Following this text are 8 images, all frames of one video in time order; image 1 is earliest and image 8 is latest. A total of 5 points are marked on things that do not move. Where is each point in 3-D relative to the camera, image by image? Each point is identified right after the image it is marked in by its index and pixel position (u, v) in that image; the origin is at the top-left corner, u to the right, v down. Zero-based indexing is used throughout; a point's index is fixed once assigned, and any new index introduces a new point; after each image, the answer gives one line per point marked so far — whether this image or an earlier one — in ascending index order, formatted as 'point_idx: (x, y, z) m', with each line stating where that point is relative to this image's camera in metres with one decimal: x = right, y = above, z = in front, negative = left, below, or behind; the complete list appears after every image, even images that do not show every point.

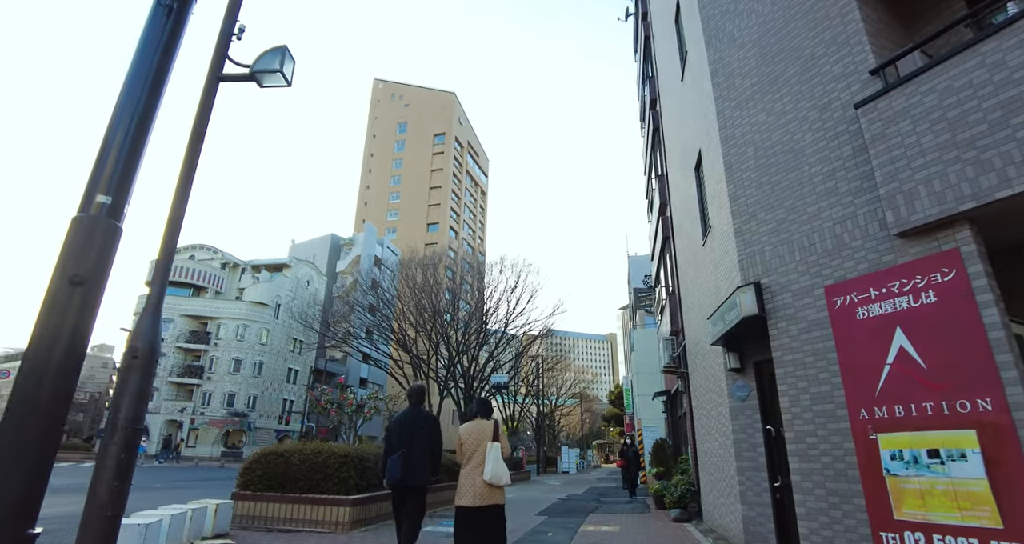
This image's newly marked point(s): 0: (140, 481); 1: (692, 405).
0: (-12.1, -6.7, +16.7) m
1: (+3.4, -2.5, +9.9) m
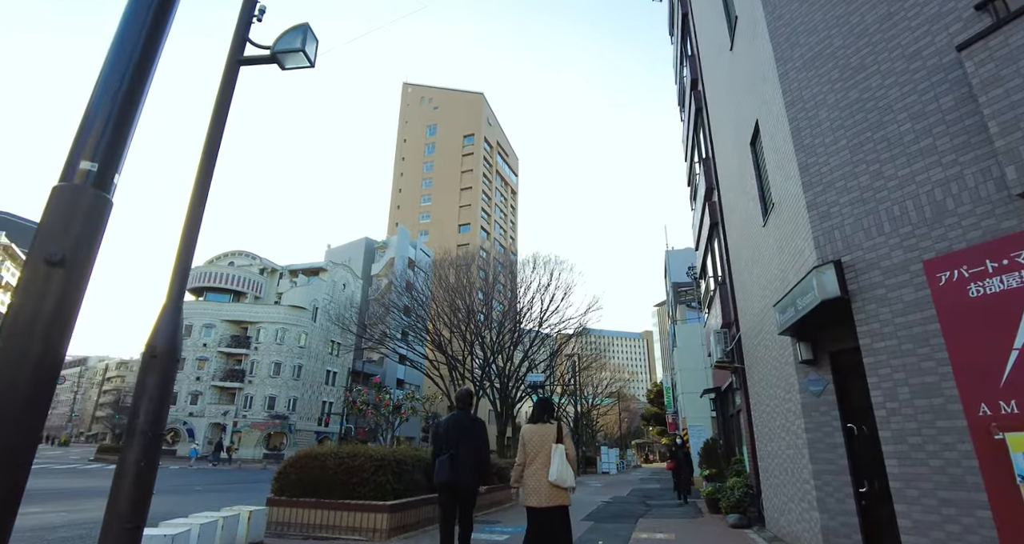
0: (-10.8, -6.9, +17.0) m
1: (+4.2, -2.3, +9.2) m
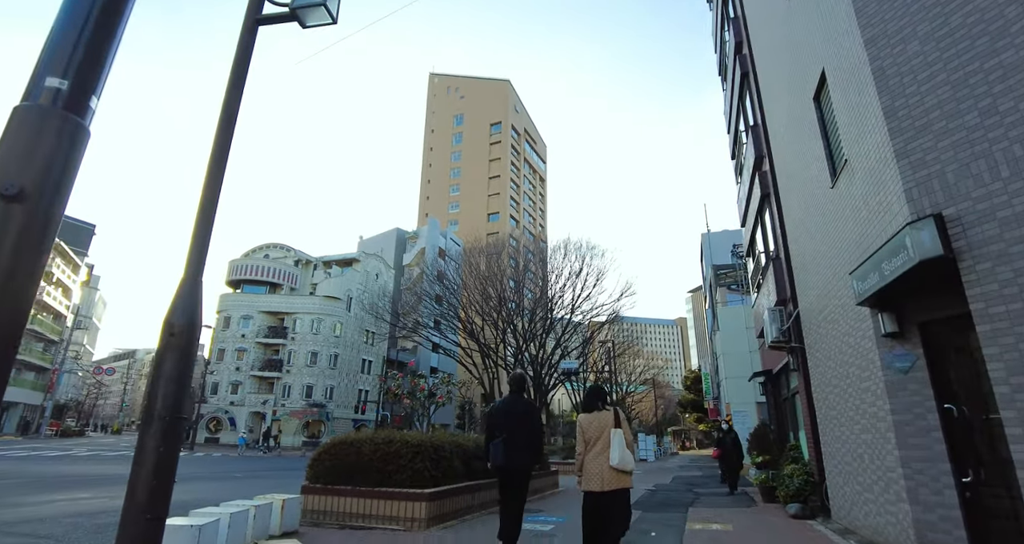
0: (-9.5, -6.6, +17.2) m
1: (+4.8, -1.8, +8.5) m
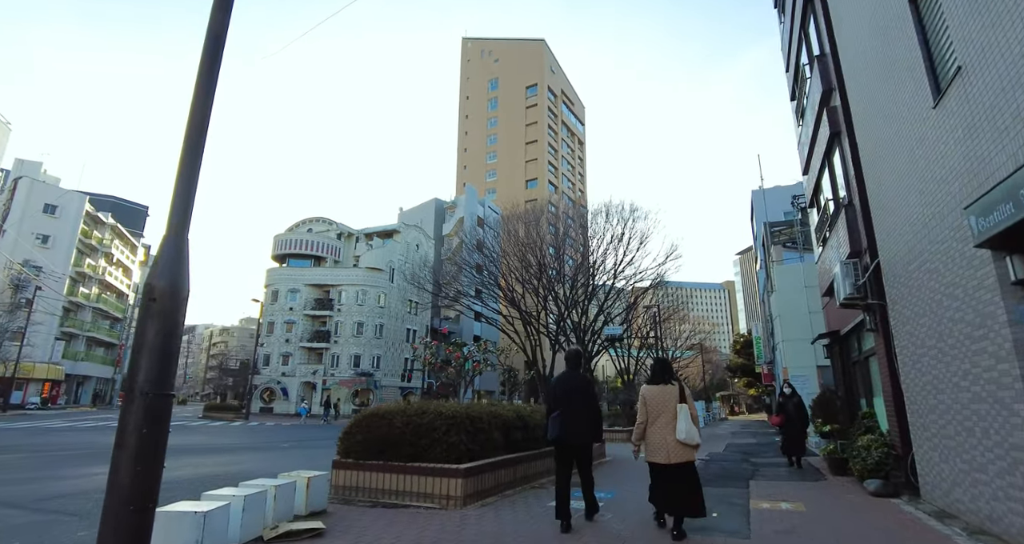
0: (-8.1, -5.7, +17.5) m
1: (+5.4, -1.1, +7.5) m
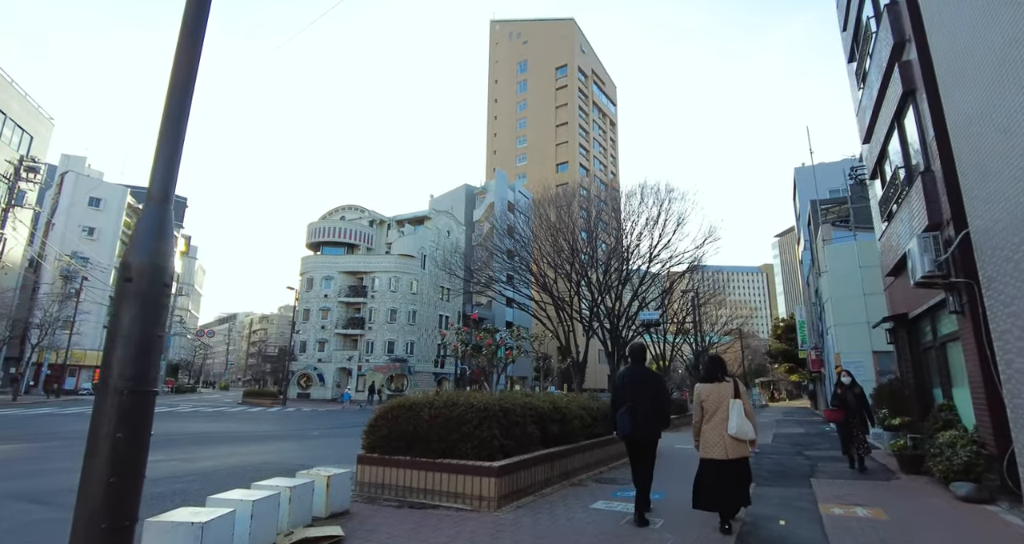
0: (-6.9, -5.2, +17.5) m
1: (+5.9, -0.7, +6.6) m
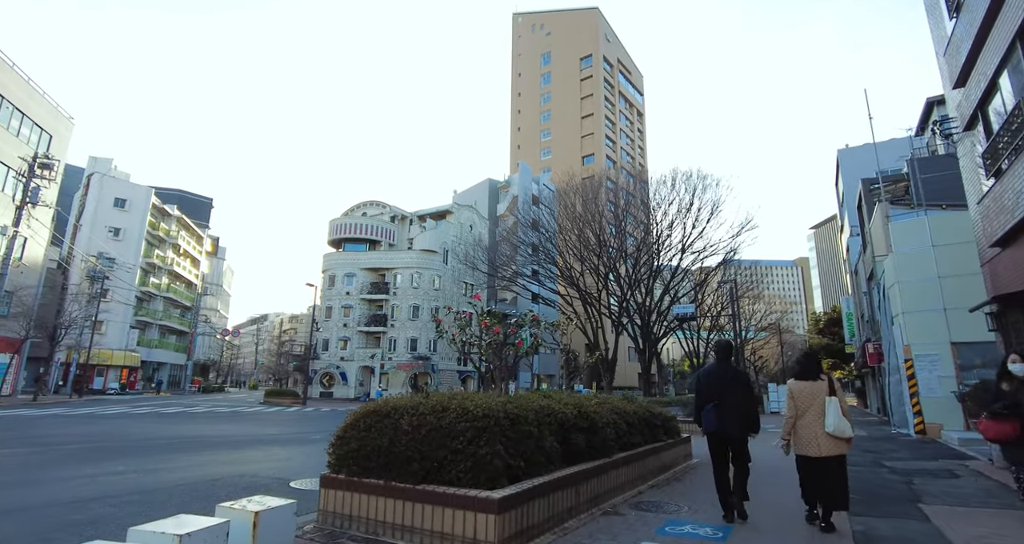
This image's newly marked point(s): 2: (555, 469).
0: (-6.2, -4.9, +16.3) m
1: (+6.0, -0.3, +4.7) m
2: (+0.4, -1.8, +4.9) m
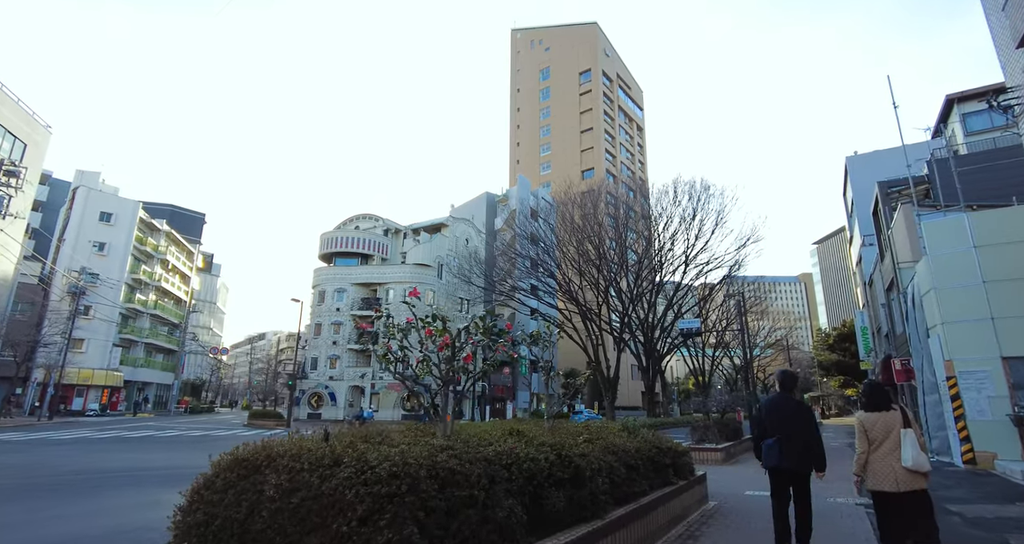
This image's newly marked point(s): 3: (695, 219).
0: (-6.5, -5.2, +14.6) m
1: (+5.6, -0.1, +3.1) m
2: (0.0, -1.7, +3.2) m
3: (+7.0, +2.3, +19.3) m
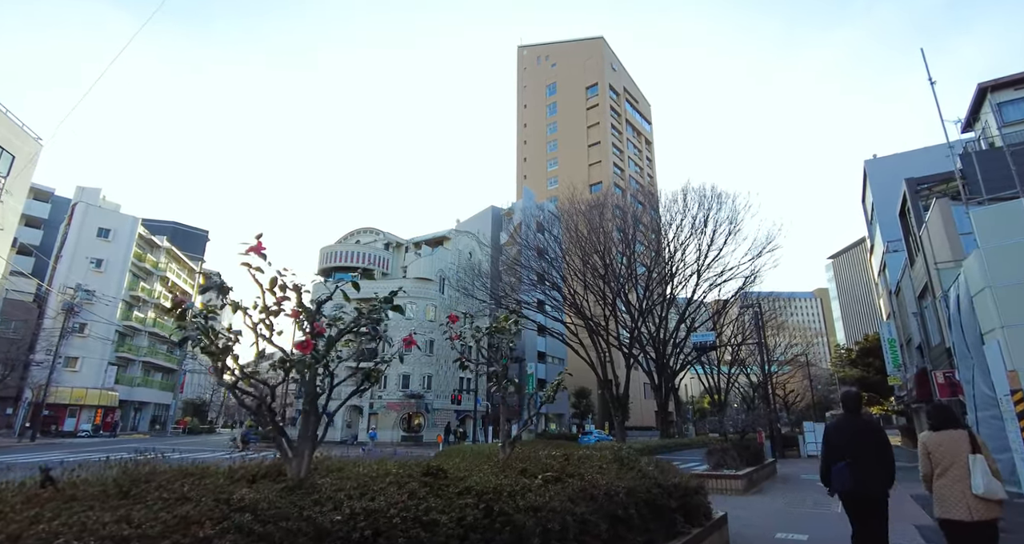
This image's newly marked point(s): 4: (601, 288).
0: (-6.7, -5.3, +13.0) m
1: (+5.1, +0.3, +1.5) m
2: (-0.5, -1.4, +1.6) m
3: (+6.8, +2.1, +17.7) m
4: (+3.0, -0.2, +18.6) m
